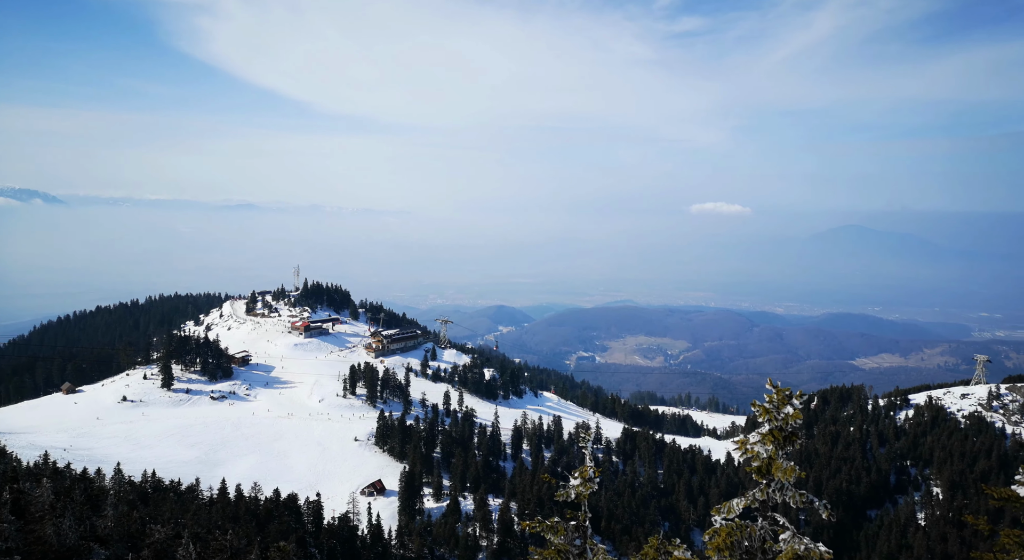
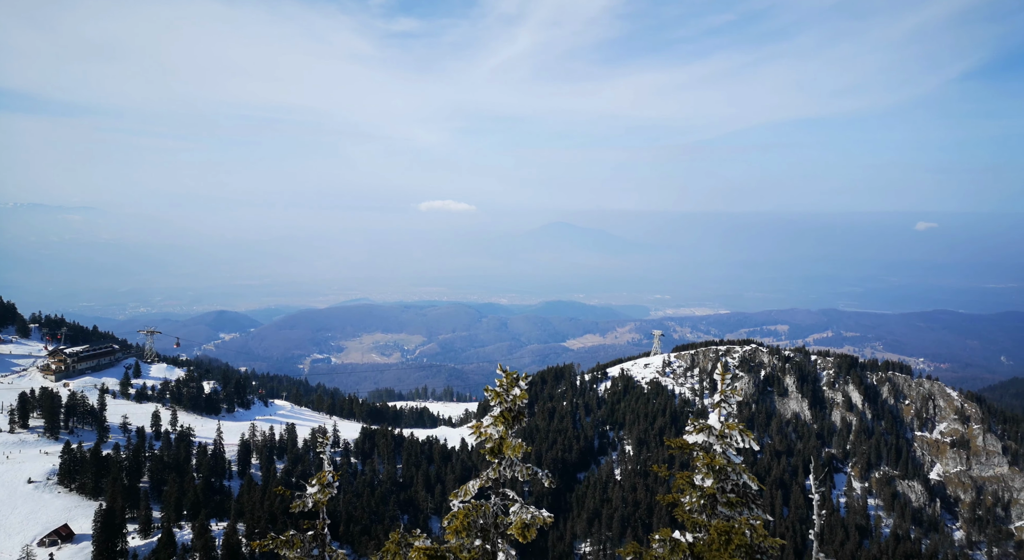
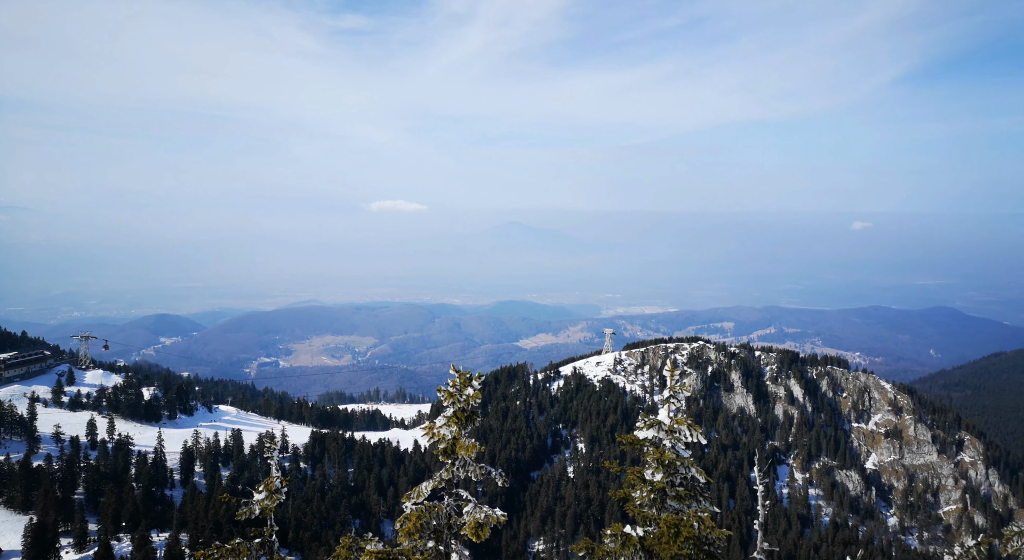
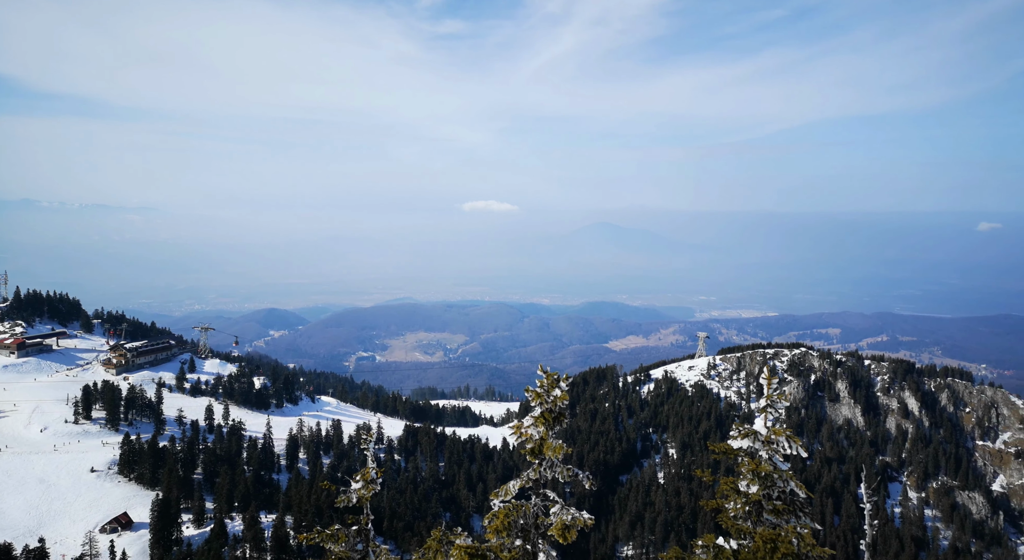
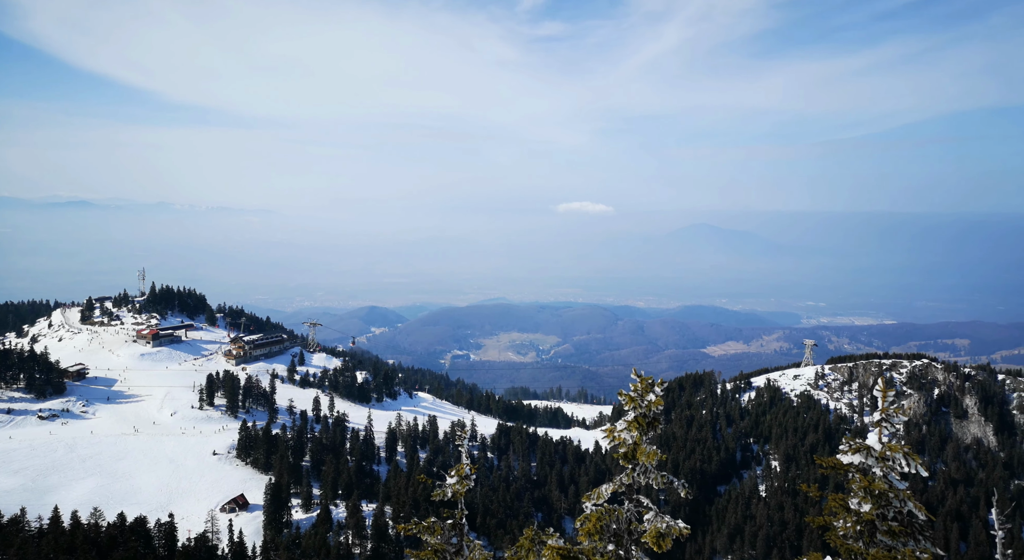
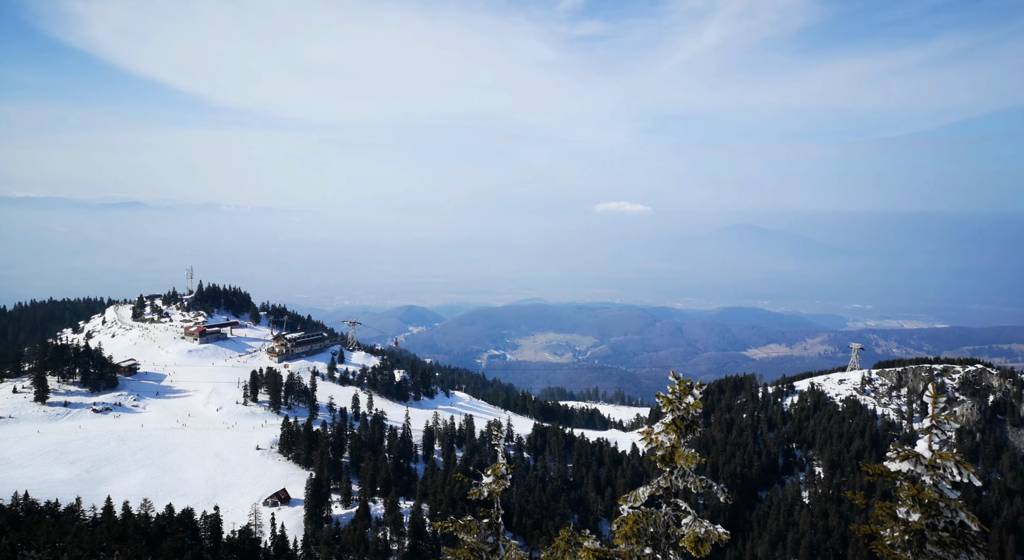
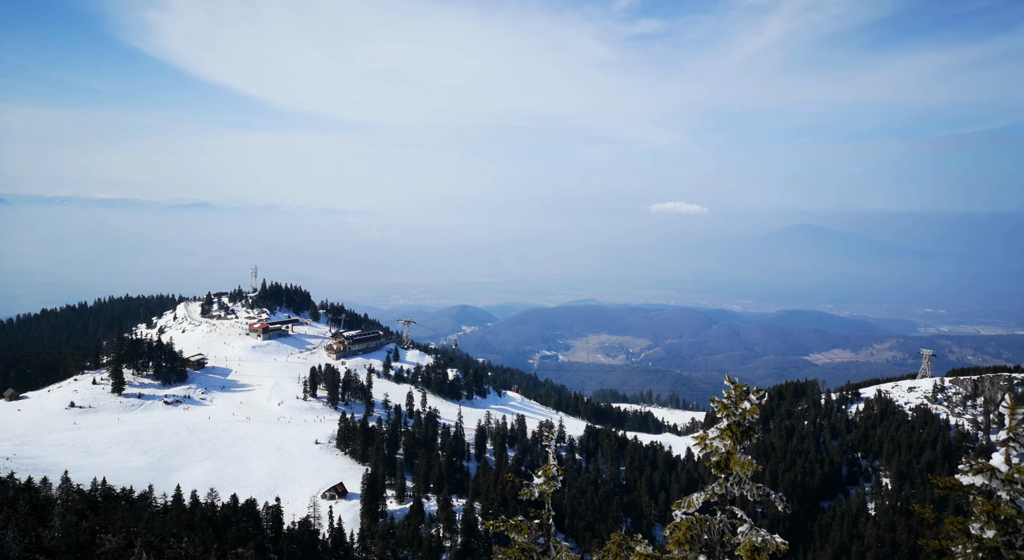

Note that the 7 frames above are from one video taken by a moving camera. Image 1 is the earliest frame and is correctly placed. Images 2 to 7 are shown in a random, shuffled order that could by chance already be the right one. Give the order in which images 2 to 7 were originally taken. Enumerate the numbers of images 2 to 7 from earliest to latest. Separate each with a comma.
7, 6, 5, 4, 2, 3
